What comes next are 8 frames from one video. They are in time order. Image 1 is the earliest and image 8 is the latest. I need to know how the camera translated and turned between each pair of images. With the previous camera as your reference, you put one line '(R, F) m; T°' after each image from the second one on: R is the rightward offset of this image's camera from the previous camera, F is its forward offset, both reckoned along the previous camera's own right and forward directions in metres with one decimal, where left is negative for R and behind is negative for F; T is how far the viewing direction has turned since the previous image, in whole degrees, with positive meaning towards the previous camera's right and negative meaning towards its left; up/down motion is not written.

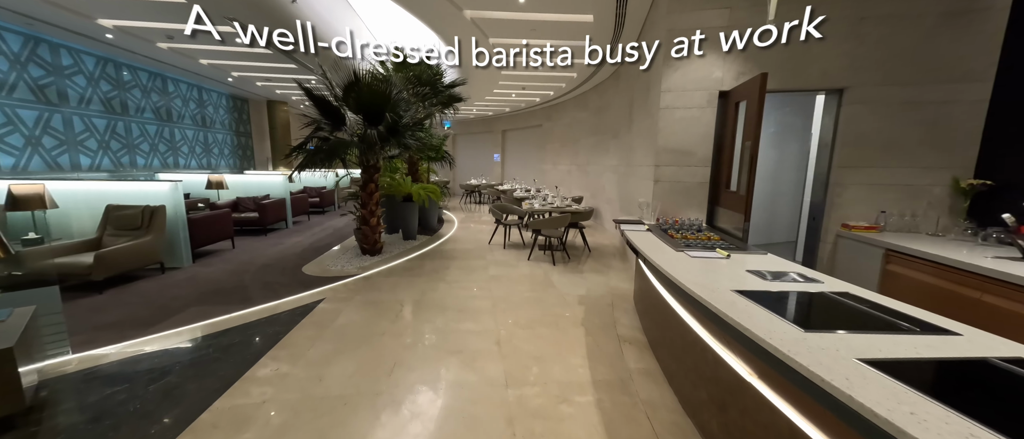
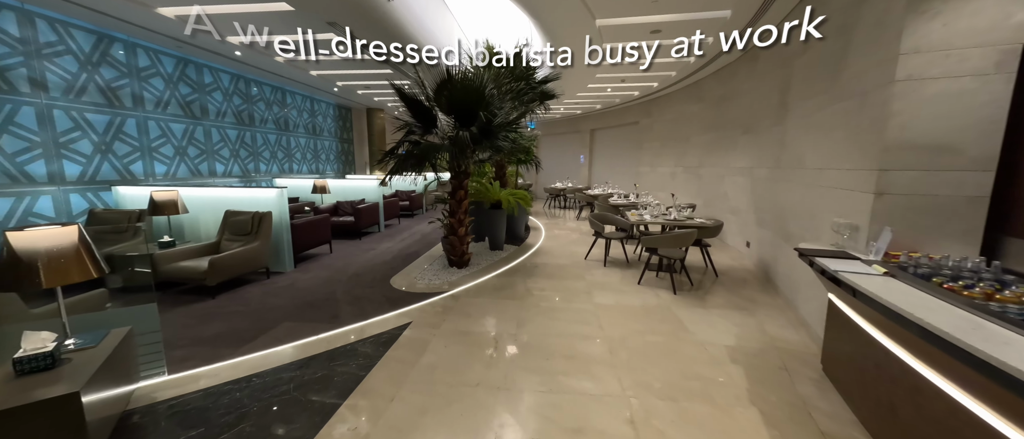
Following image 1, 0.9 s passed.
(-0.4, +0.7) m; -13°
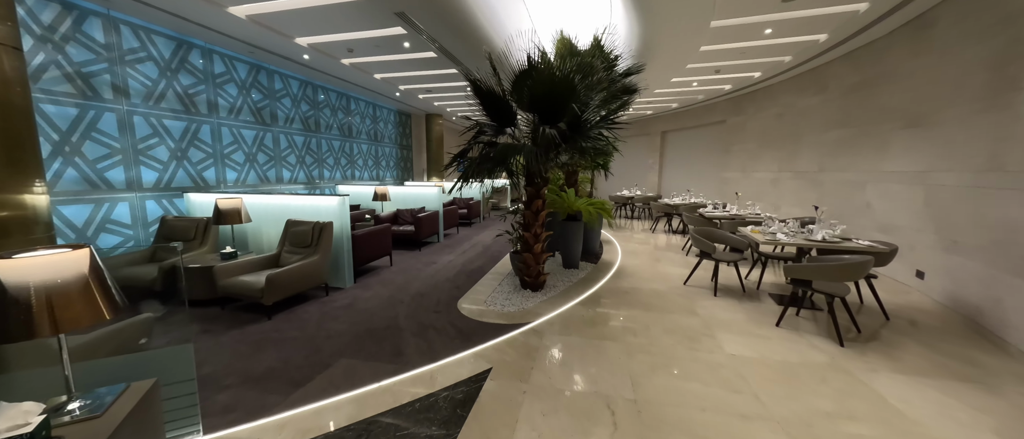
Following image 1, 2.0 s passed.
(-0.5, +0.7) m; -8°
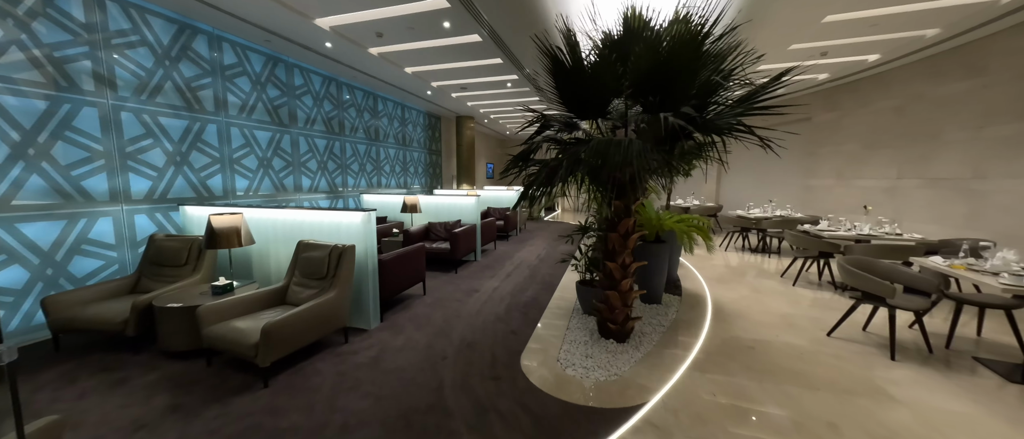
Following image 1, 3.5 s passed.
(-0.5, +1.0) m; -4°
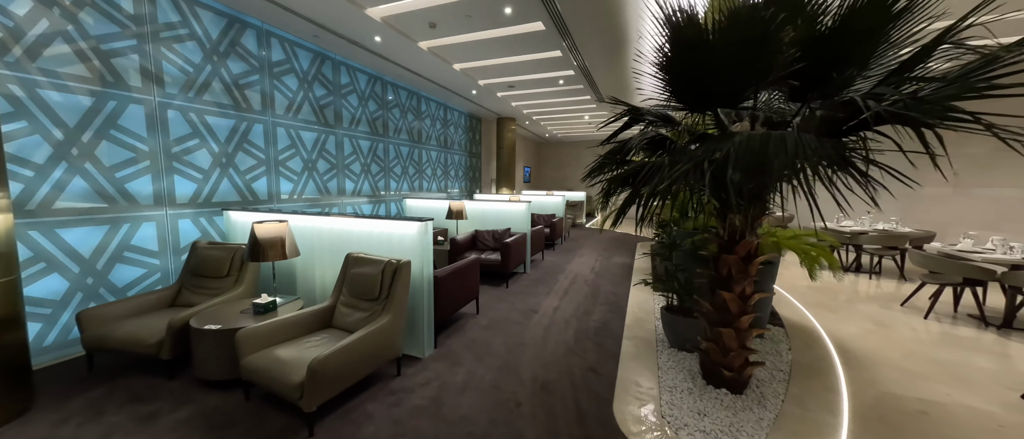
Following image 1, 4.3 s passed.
(-0.5, +0.5) m; -5°
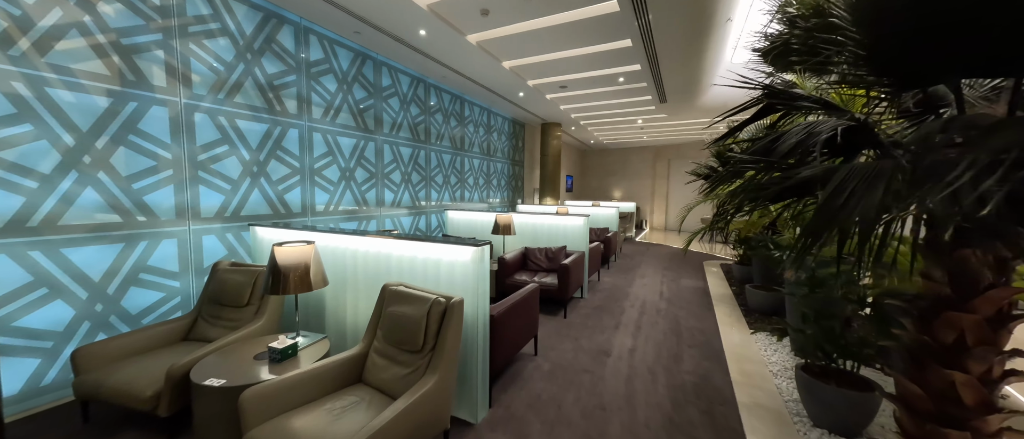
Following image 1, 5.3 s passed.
(-0.3, +0.7) m; -6°
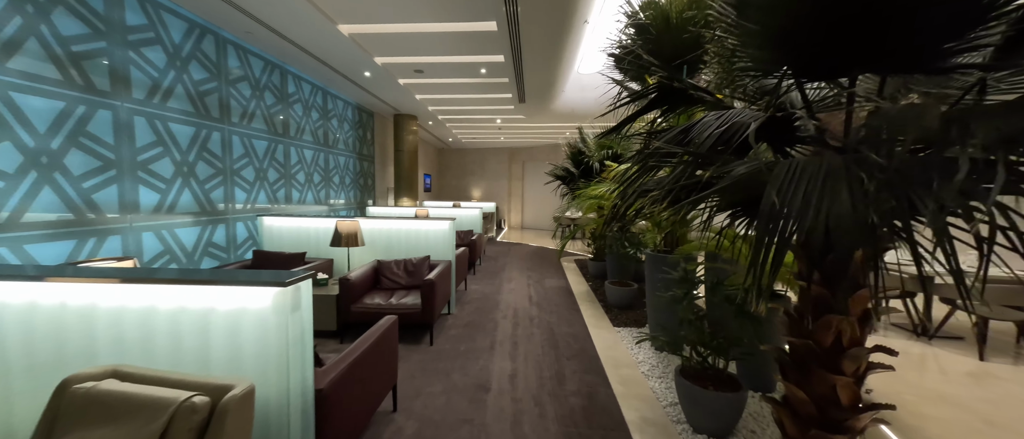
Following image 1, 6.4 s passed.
(+0.1, +0.6) m; +24°
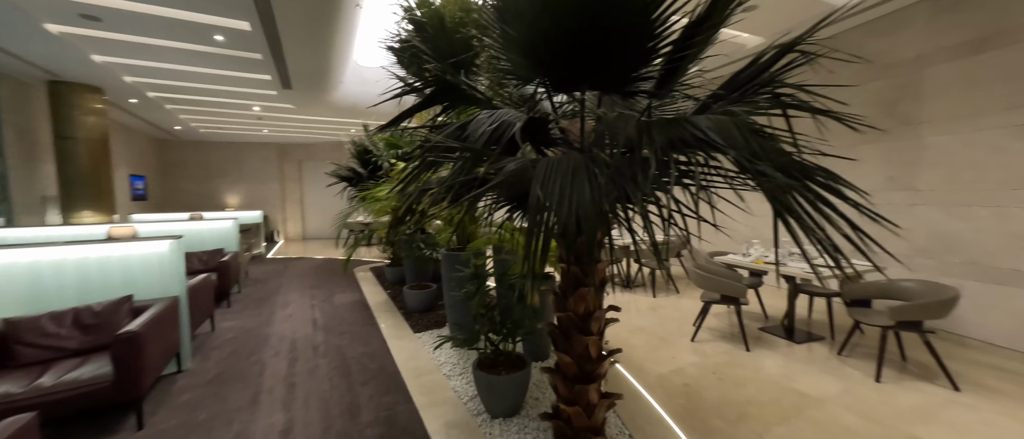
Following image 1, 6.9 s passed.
(+0.1, +0.1) m; +33°
